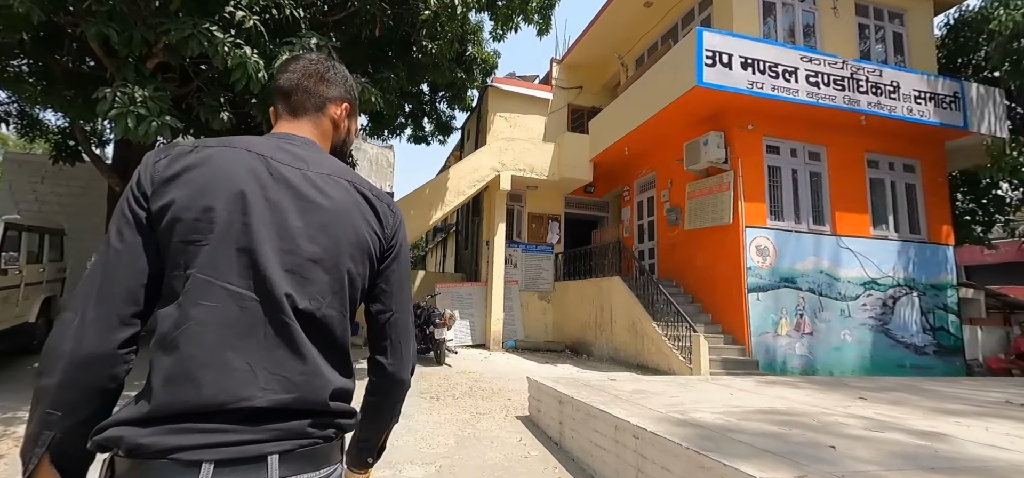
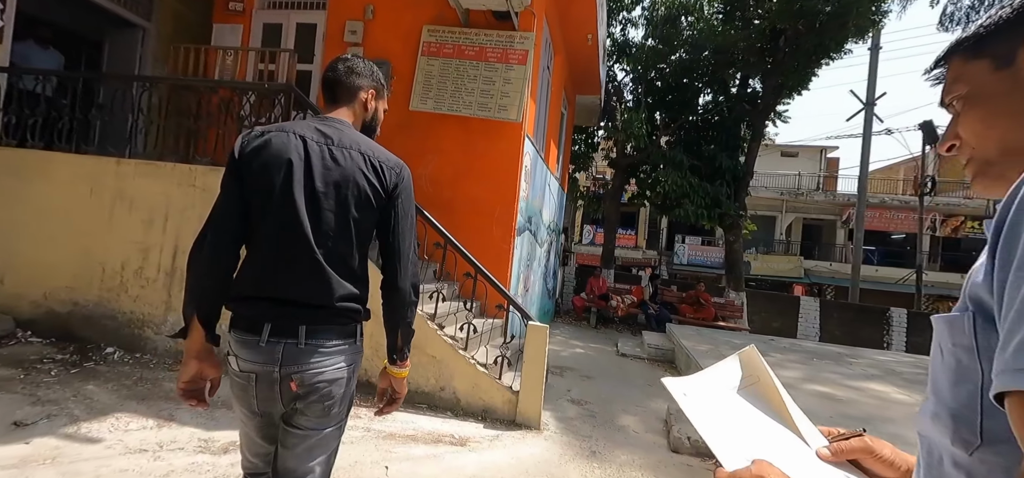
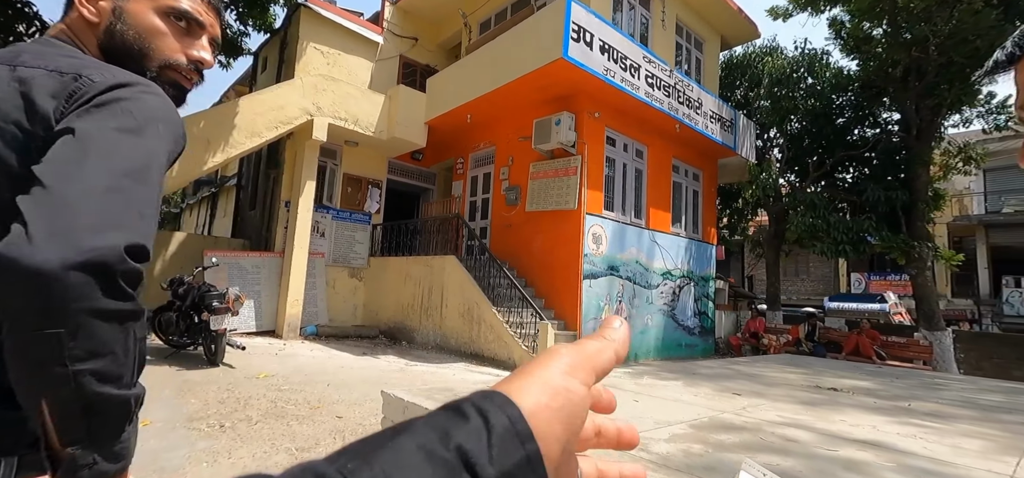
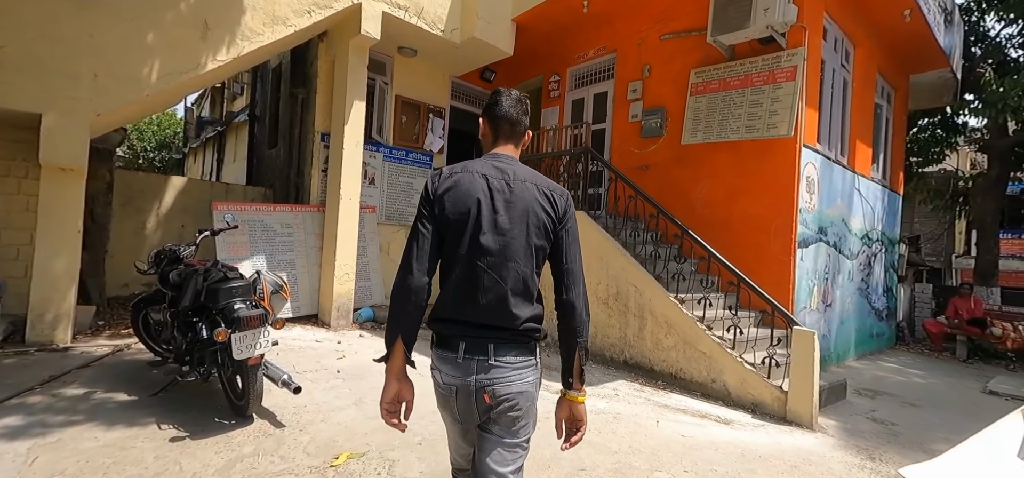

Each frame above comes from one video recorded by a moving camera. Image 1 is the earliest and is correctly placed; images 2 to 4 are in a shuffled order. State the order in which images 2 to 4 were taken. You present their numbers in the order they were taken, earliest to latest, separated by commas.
3, 4, 2
